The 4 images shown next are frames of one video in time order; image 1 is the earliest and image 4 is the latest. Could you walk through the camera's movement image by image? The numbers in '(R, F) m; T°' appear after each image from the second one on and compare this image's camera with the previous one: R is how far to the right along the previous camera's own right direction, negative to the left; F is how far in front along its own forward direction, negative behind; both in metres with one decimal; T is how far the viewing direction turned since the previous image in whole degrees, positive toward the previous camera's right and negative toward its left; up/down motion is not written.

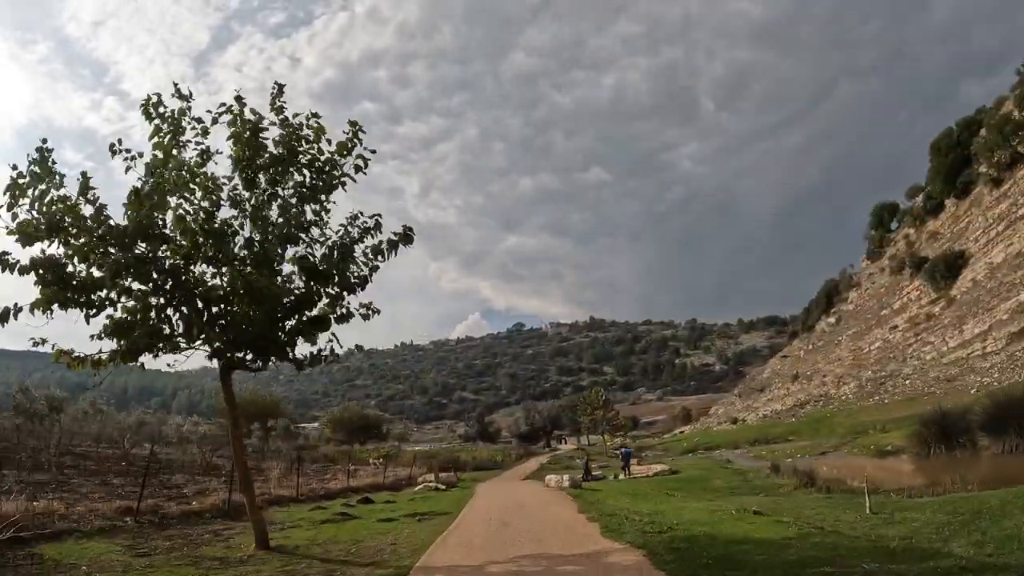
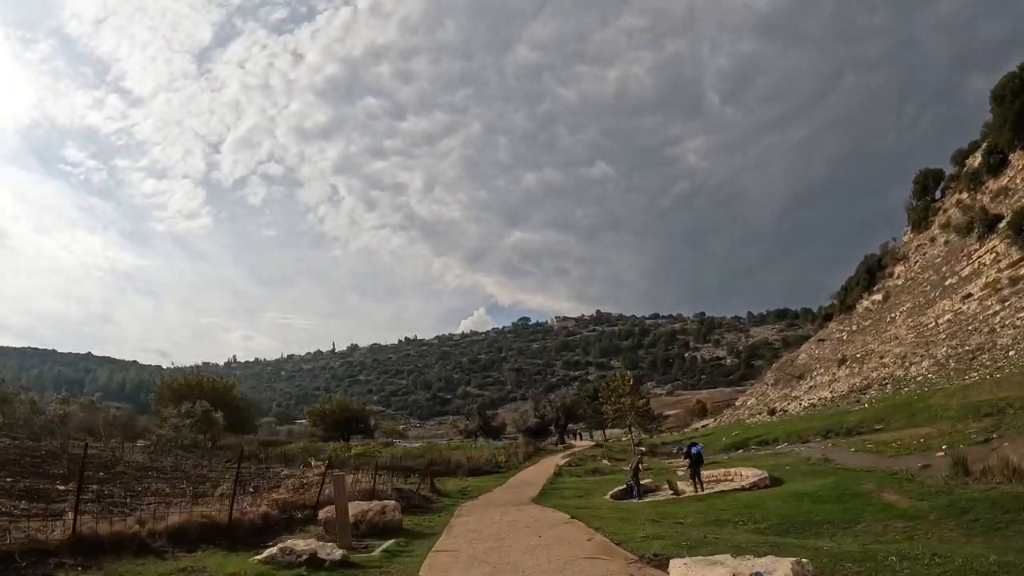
(0.0, +9.3) m; 0°
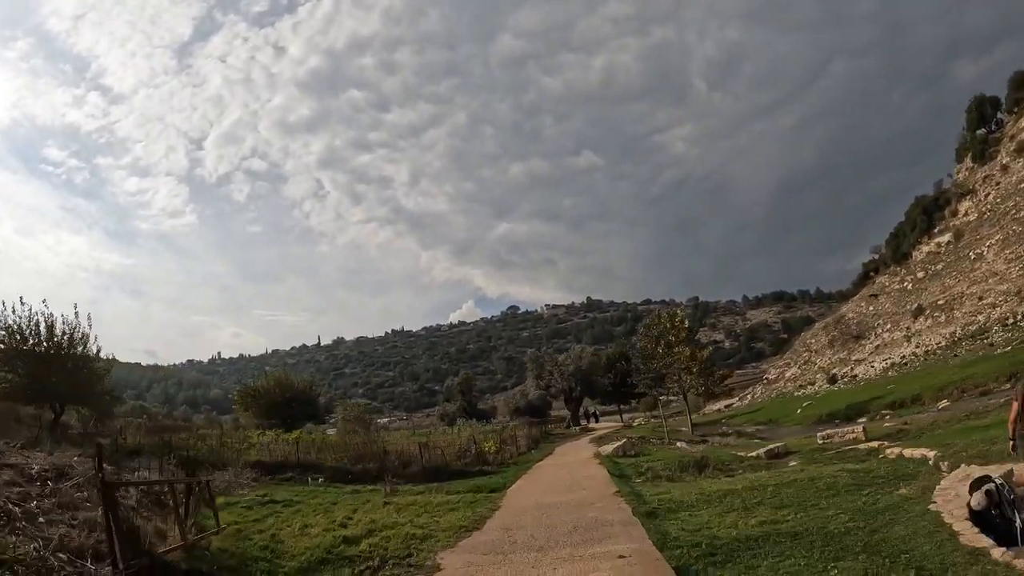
(+0.1, +14.7) m; +1°
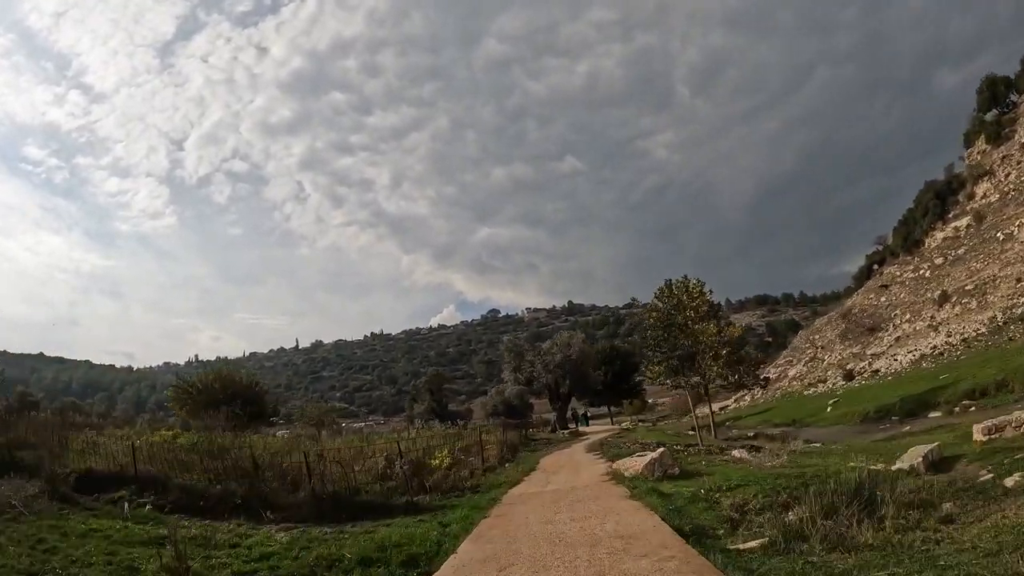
(+0.6, +6.8) m; +2°
